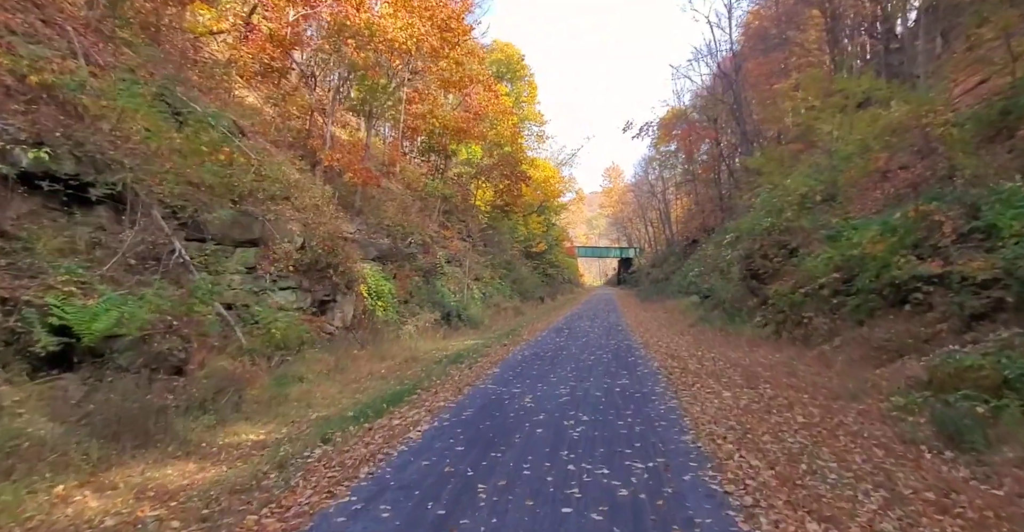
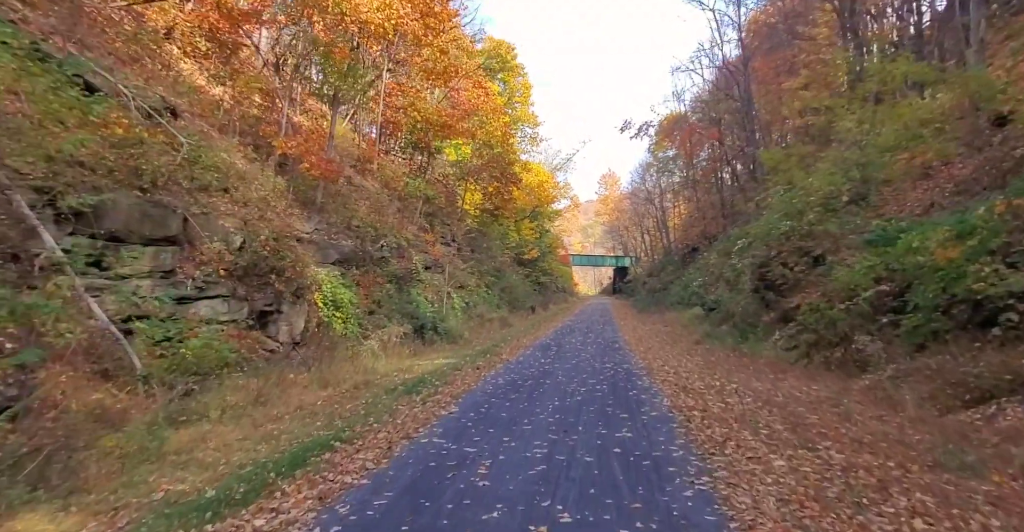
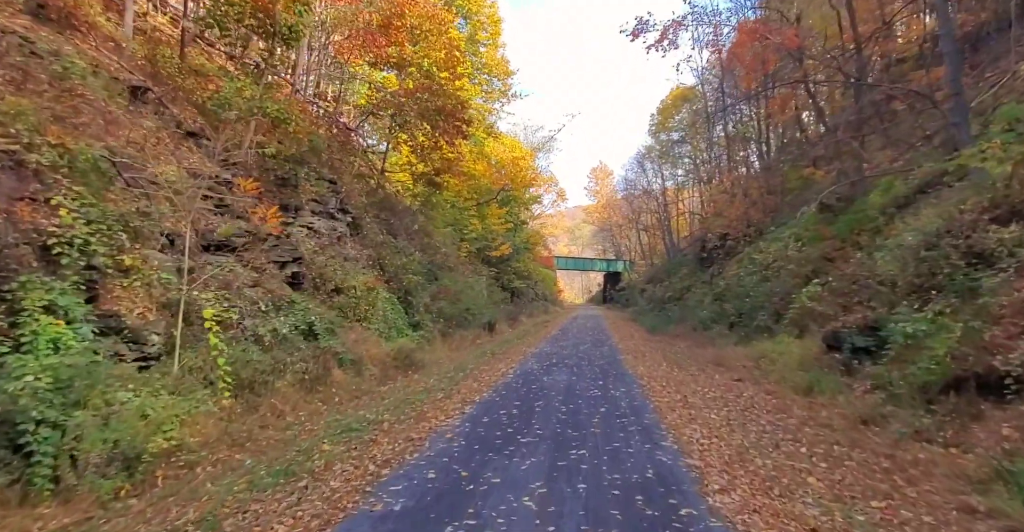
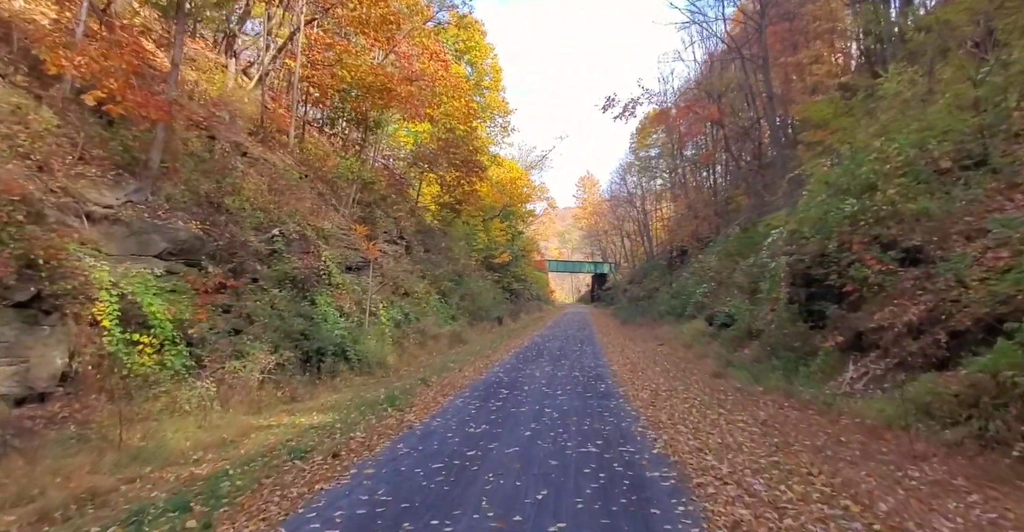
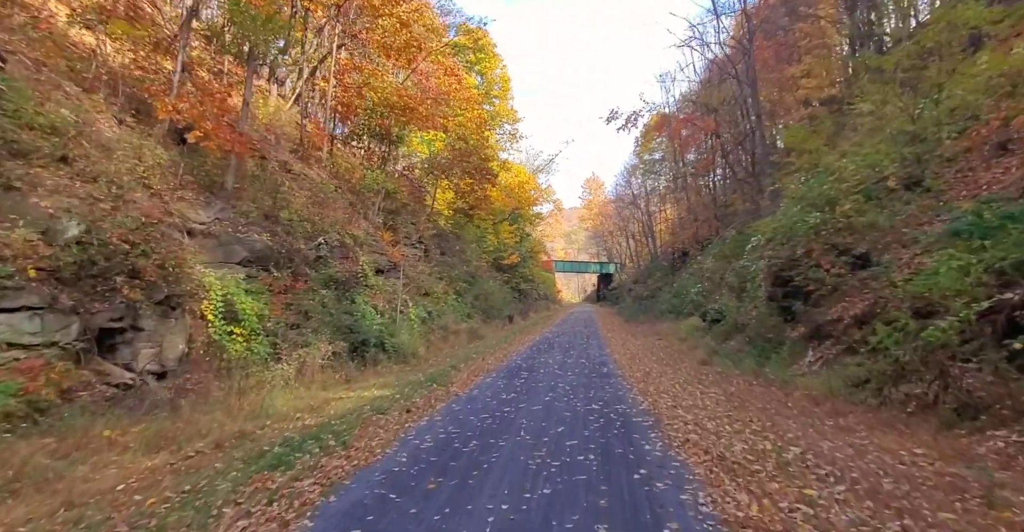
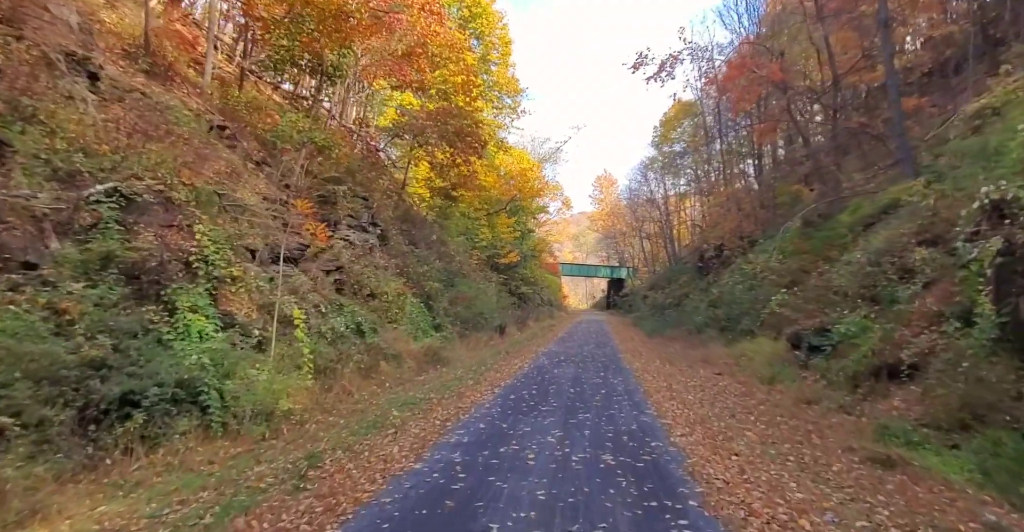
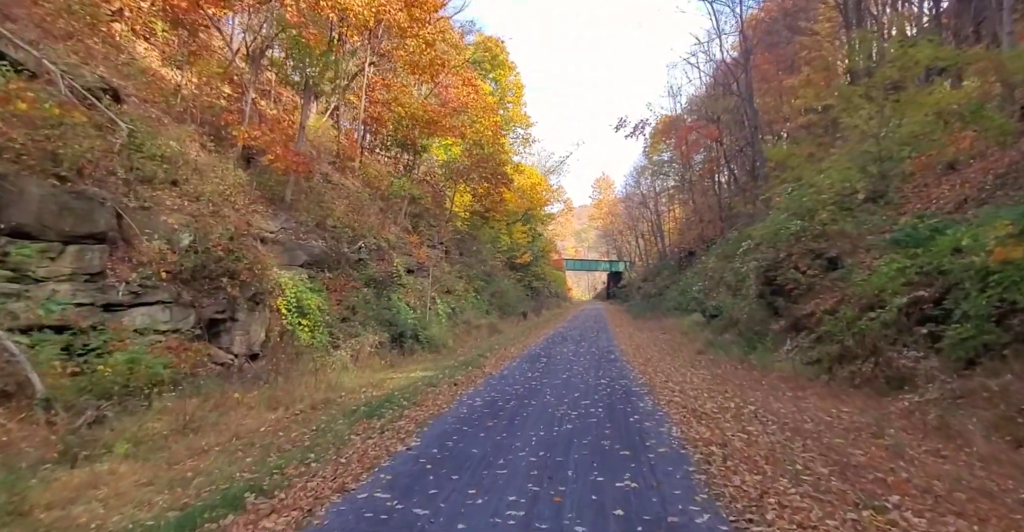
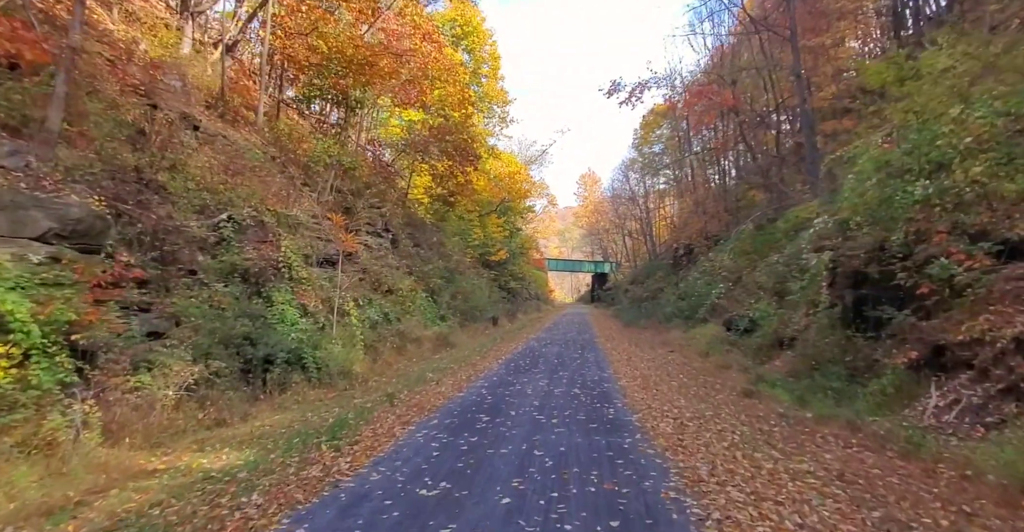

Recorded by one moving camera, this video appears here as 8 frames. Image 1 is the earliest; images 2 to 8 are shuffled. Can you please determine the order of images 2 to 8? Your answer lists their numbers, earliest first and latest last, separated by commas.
2, 7, 5, 4, 8, 6, 3
